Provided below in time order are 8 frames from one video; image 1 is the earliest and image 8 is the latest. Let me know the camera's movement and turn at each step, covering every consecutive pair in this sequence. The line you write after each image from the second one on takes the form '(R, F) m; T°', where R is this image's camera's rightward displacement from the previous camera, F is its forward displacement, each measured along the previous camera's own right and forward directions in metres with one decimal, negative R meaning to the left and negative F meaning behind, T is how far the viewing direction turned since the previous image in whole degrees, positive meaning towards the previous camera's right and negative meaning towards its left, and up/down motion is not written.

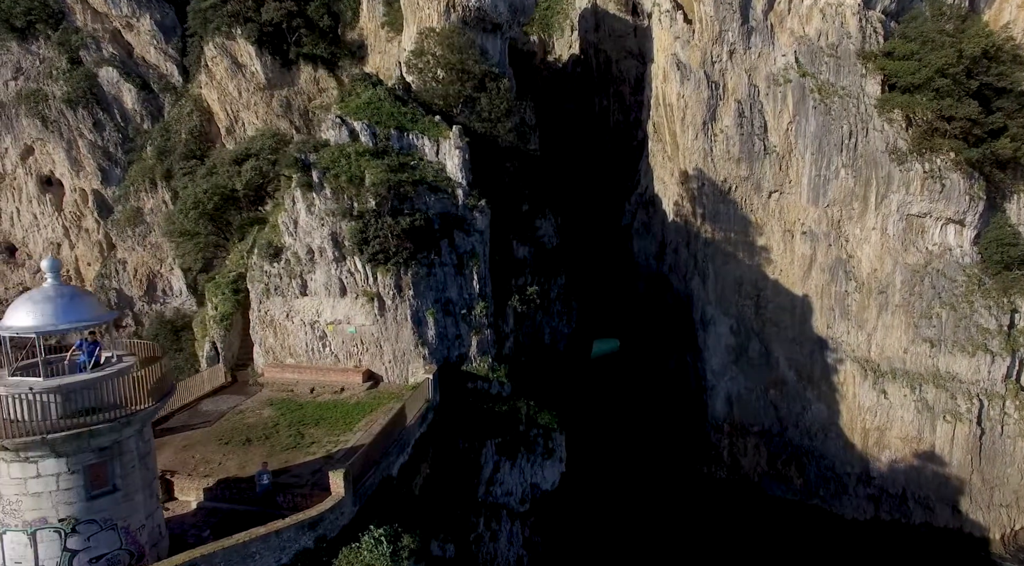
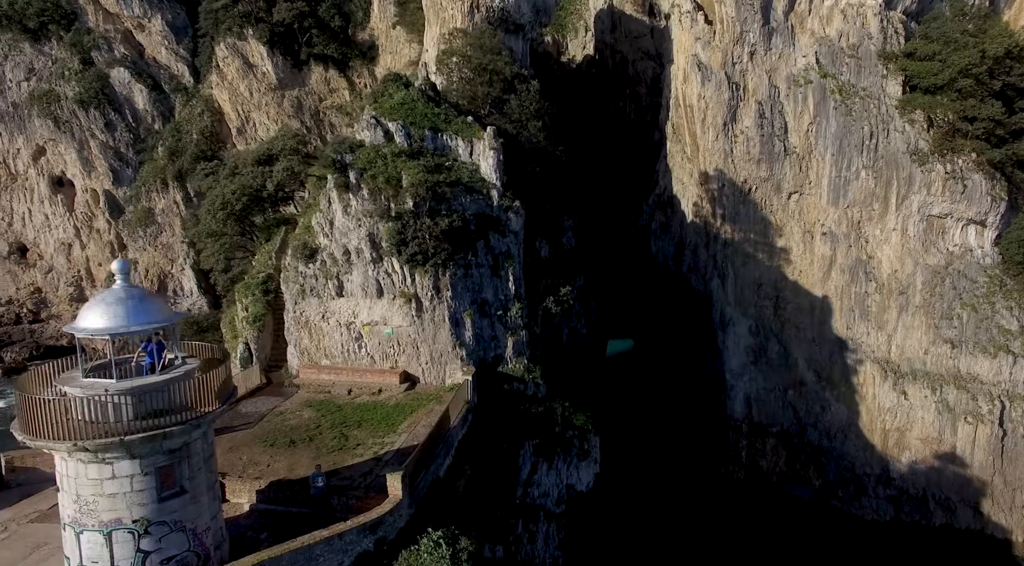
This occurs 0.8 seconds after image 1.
(-0.6, 0.0) m; 0°
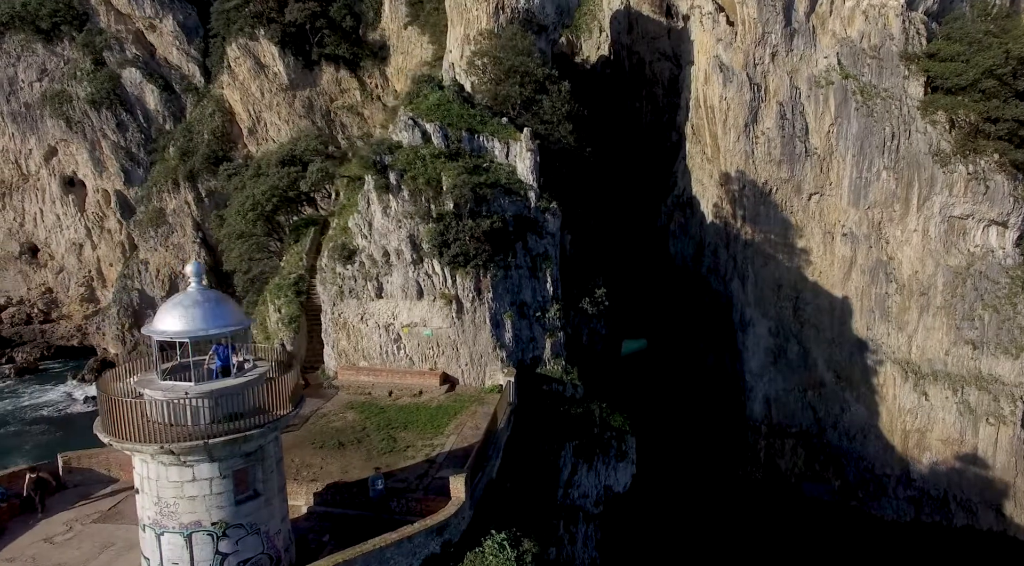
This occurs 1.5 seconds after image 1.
(-0.6, 0.0) m; 0°
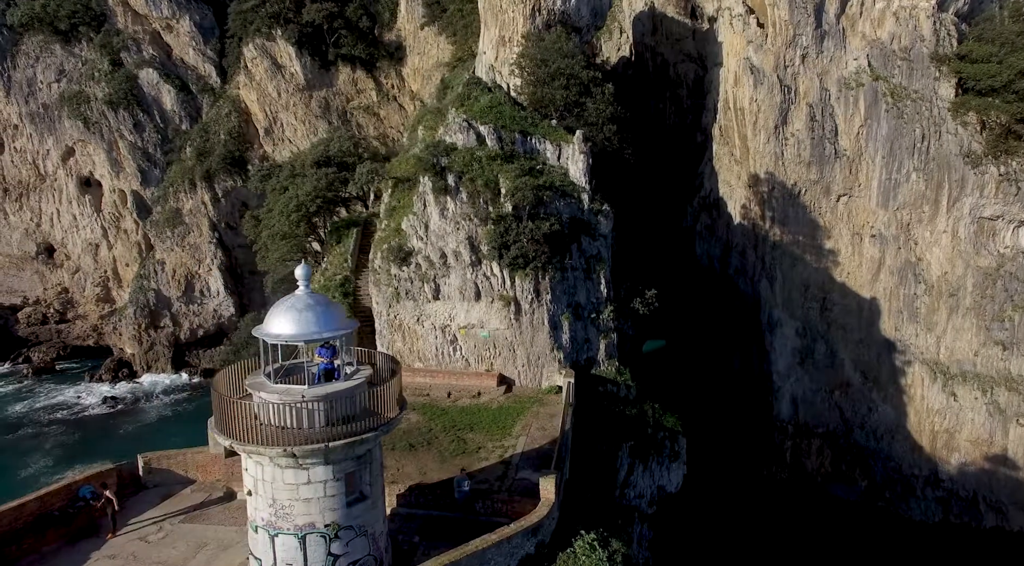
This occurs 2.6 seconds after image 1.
(-0.9, -0.1) m; 0°
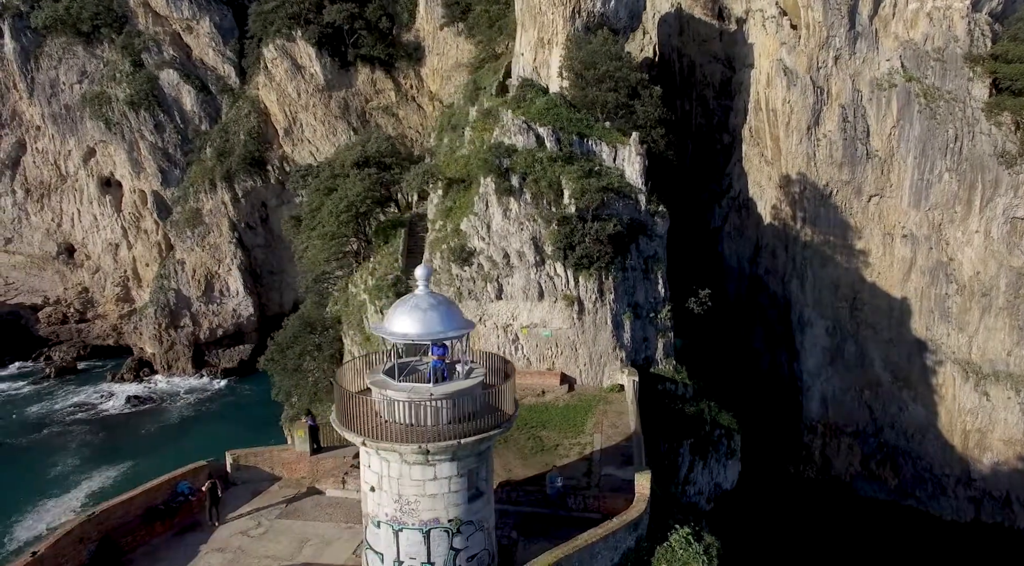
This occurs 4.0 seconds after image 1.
(-0.9, -0.2) m; 0°
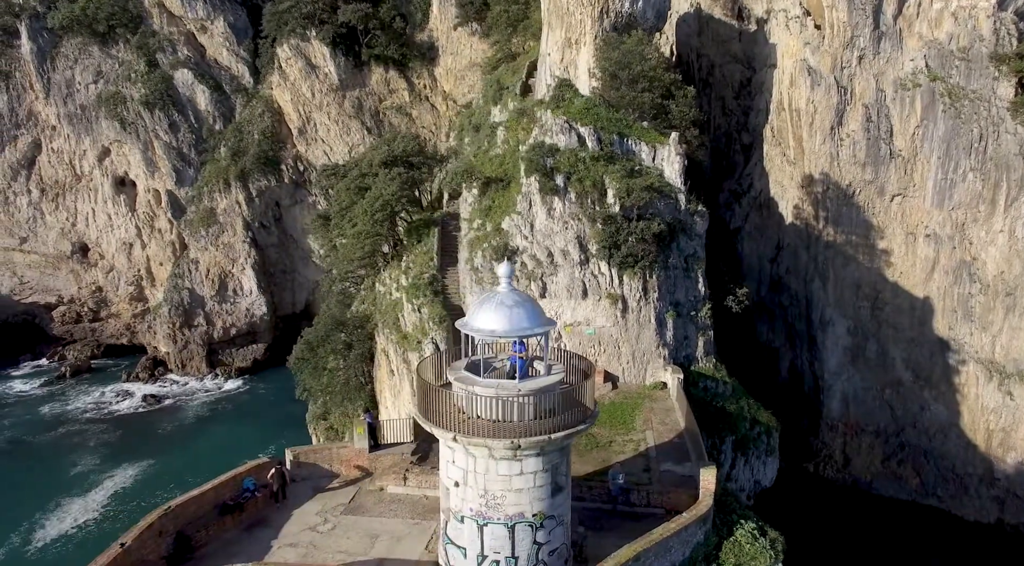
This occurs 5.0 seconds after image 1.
(-0.7, -0.1) m; 0°
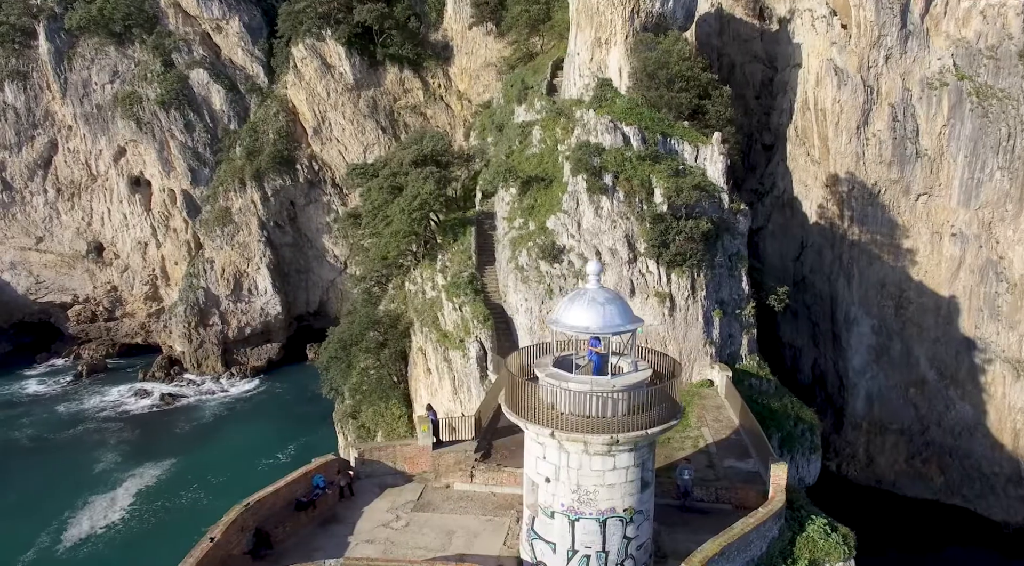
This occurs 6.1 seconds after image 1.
(-0.7, 0.0) m; 0°
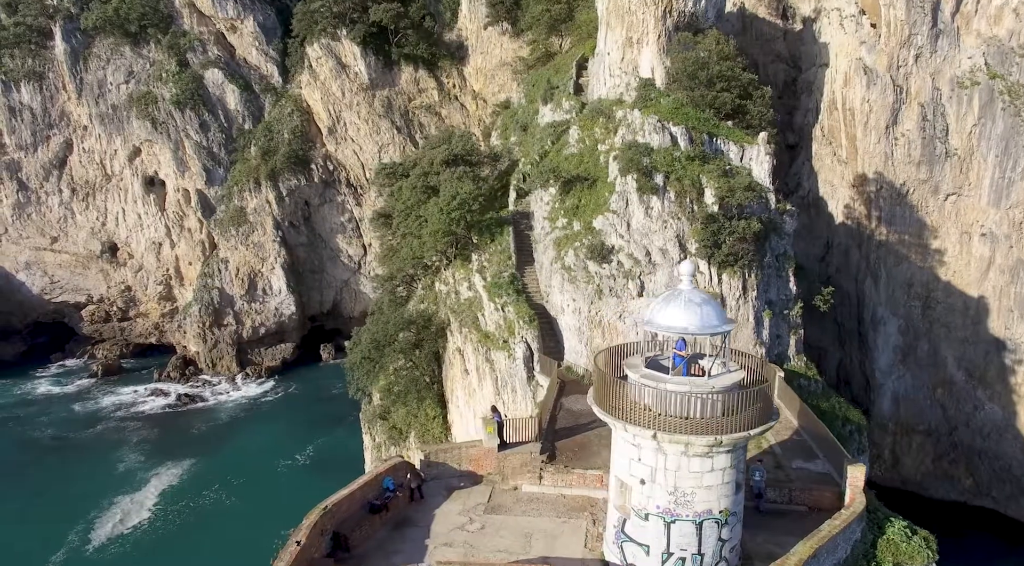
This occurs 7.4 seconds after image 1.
(-0.8, +0.1) m; 0°
